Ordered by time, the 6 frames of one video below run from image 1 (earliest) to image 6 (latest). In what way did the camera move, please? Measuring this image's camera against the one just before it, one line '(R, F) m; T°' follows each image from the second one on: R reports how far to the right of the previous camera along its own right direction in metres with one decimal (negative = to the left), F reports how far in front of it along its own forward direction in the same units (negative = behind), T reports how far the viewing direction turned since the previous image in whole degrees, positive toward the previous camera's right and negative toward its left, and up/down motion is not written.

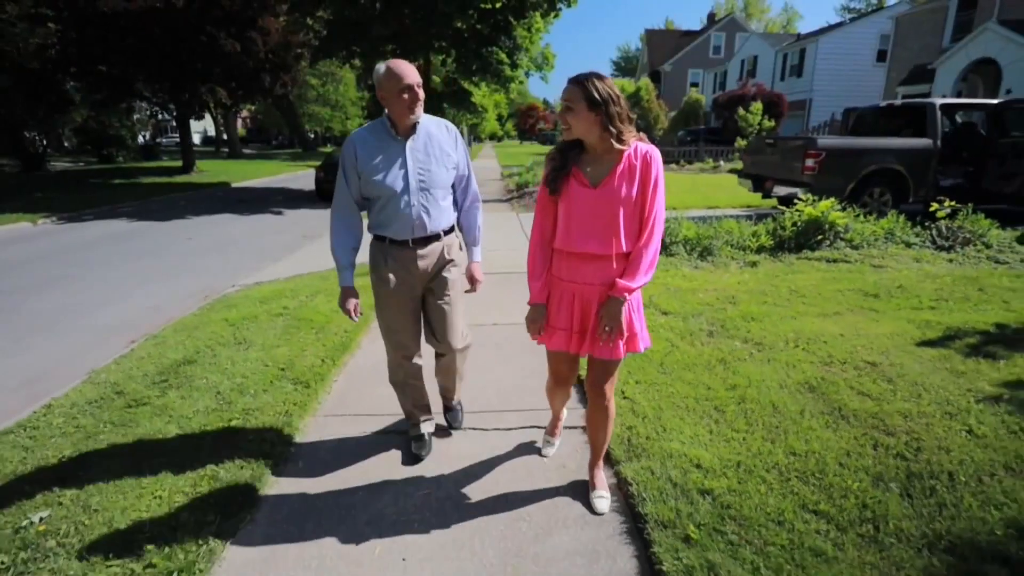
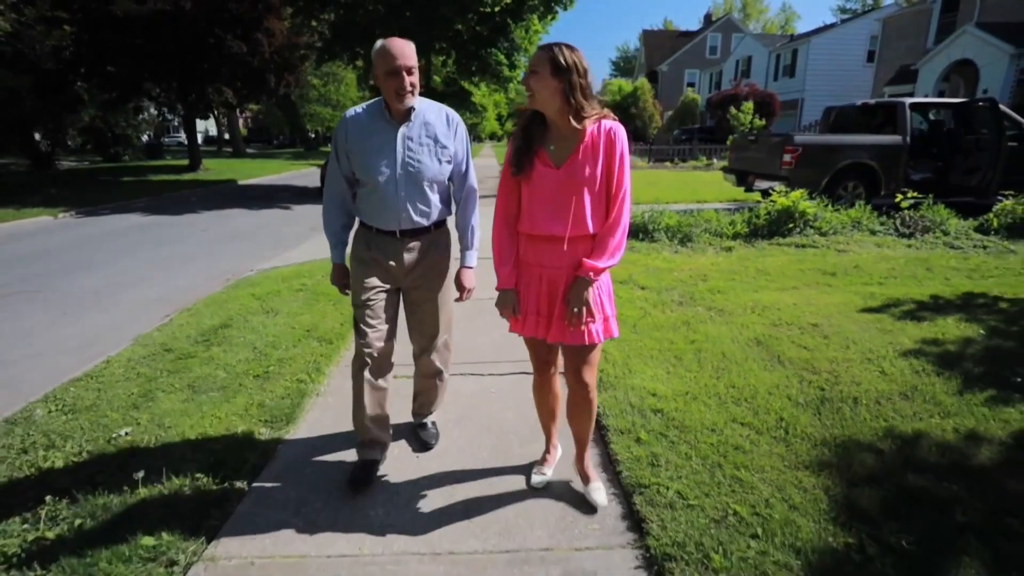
(+0.1, -0.6) m; 0°
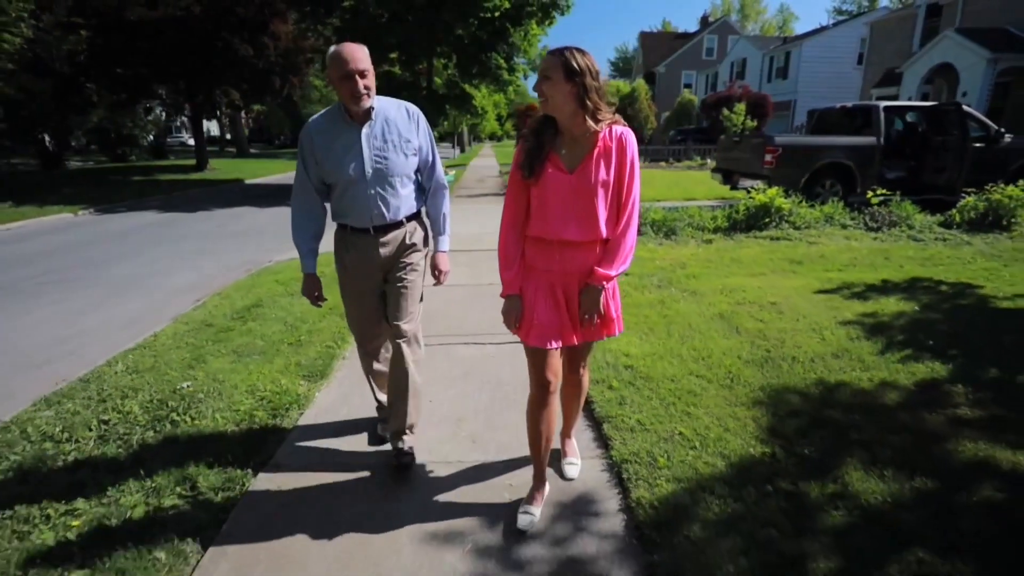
(0.0, -0.7) m; 0°
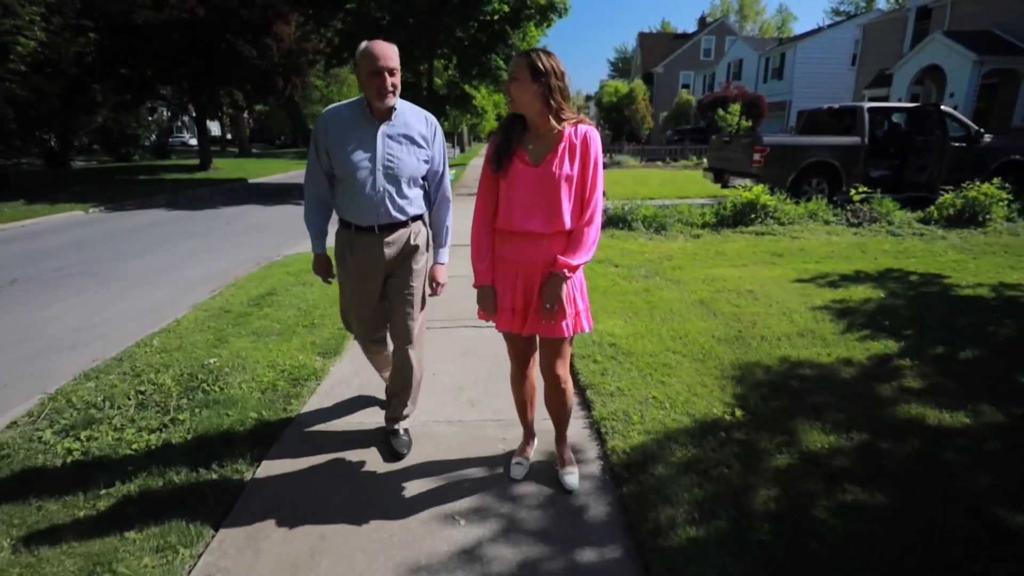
(0.0, -0.4) m; 0°
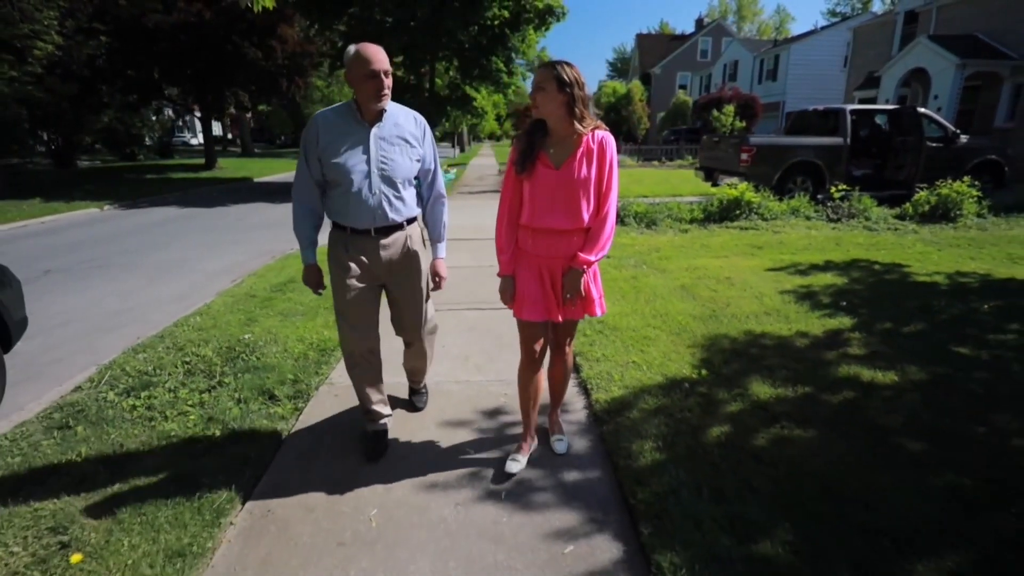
(0.0, -0.6) m; 0°
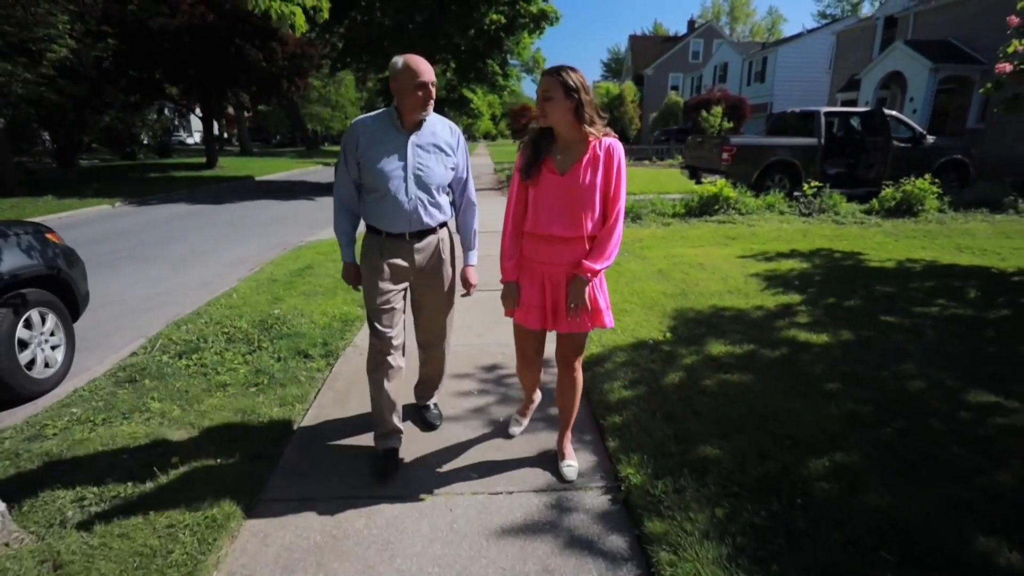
(0.0, -0.7) m; 0°
